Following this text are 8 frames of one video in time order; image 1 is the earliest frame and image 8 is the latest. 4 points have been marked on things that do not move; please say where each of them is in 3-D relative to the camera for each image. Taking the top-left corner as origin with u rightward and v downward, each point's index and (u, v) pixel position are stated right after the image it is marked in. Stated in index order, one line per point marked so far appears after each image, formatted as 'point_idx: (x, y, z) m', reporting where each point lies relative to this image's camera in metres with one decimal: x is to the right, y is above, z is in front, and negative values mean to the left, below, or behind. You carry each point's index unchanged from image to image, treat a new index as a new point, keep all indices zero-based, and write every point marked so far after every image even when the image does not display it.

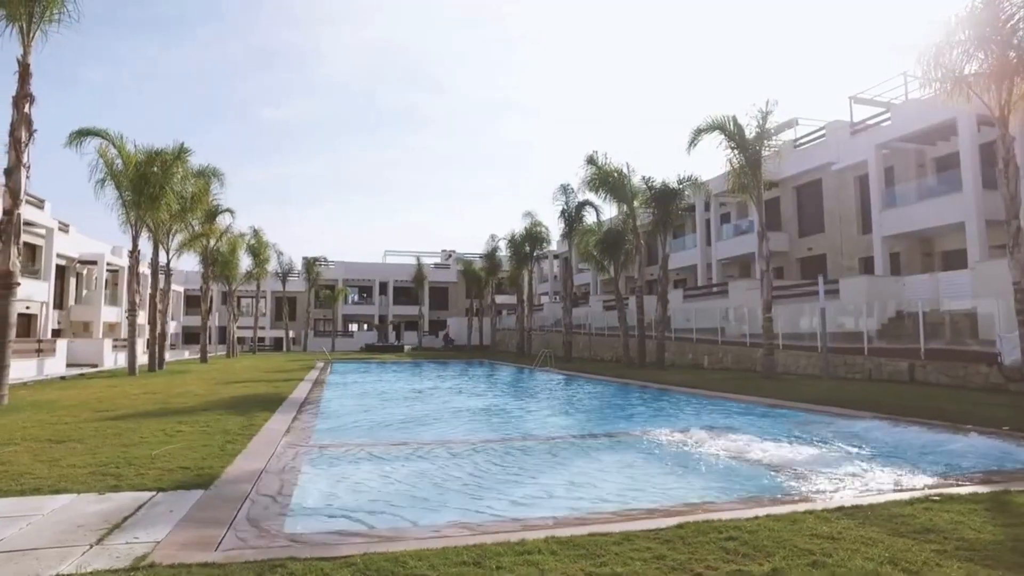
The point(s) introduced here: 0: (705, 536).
0: (+1.3, -1.6, +4.2) m
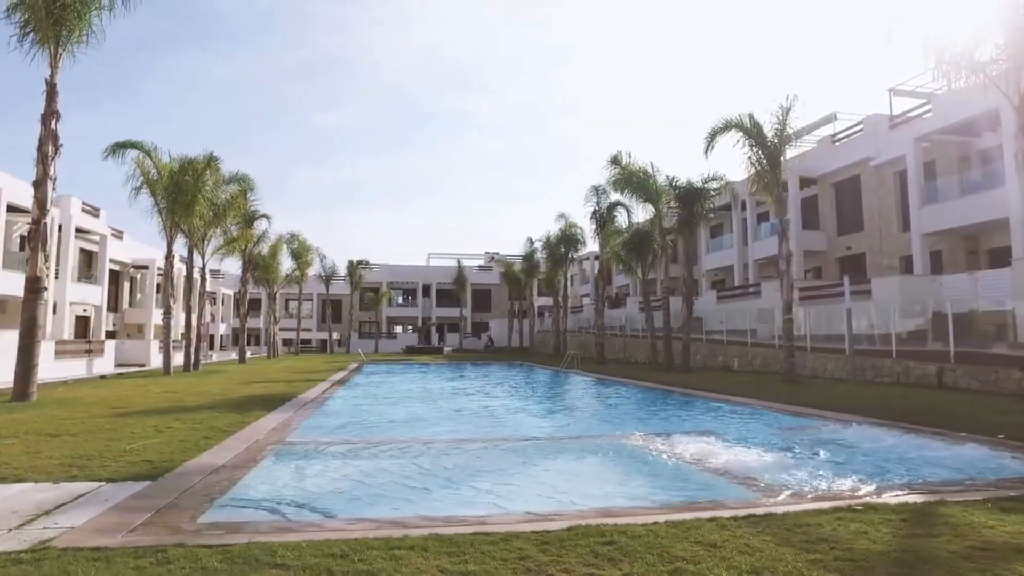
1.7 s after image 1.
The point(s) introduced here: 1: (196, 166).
0: (+0.5, -1.6, +4.3) m
1: (-9.7, +3.7, +20.0) m
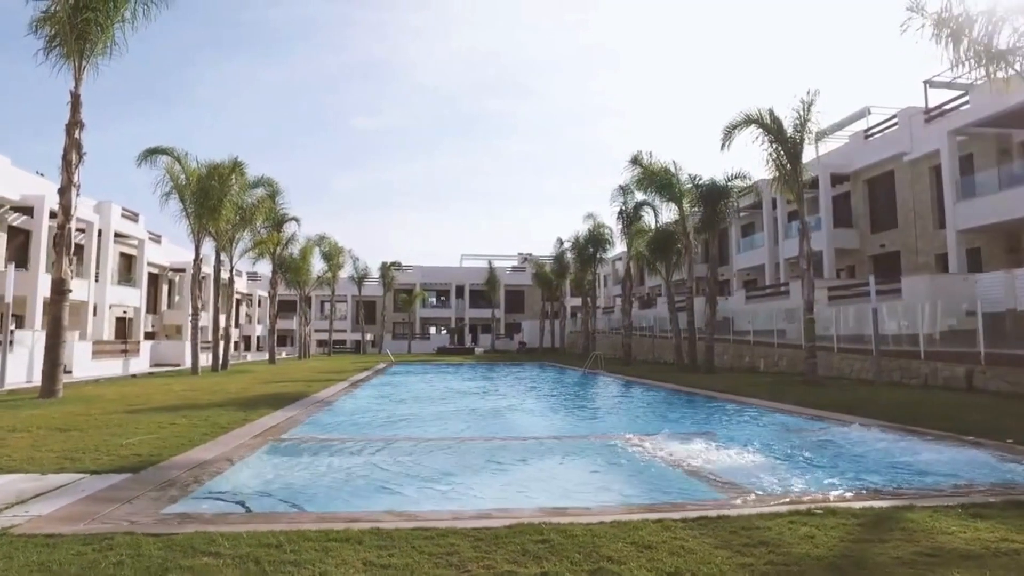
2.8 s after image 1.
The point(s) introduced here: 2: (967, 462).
0: (+0.1, -1.6, +4.3) m
1: (-9.1, +3.7, +20.6) m
2: (+5.0, -2.0, +7.4) m
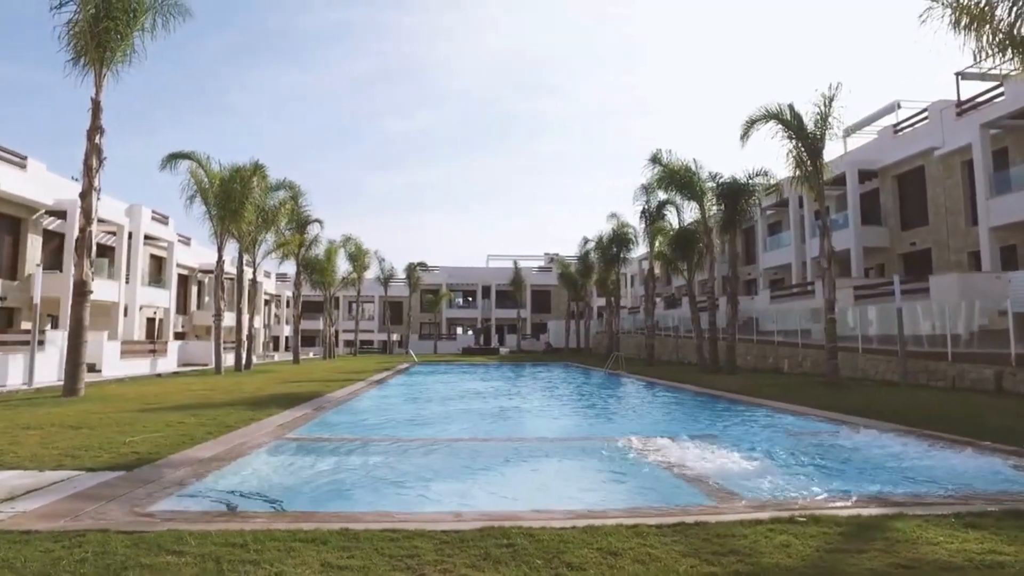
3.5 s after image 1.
0: (-0.2, -1.6, +4.3) m
1: (-8.6, +3.7, +20.9) m
2: (+5.0, -1.9, +7.1) m
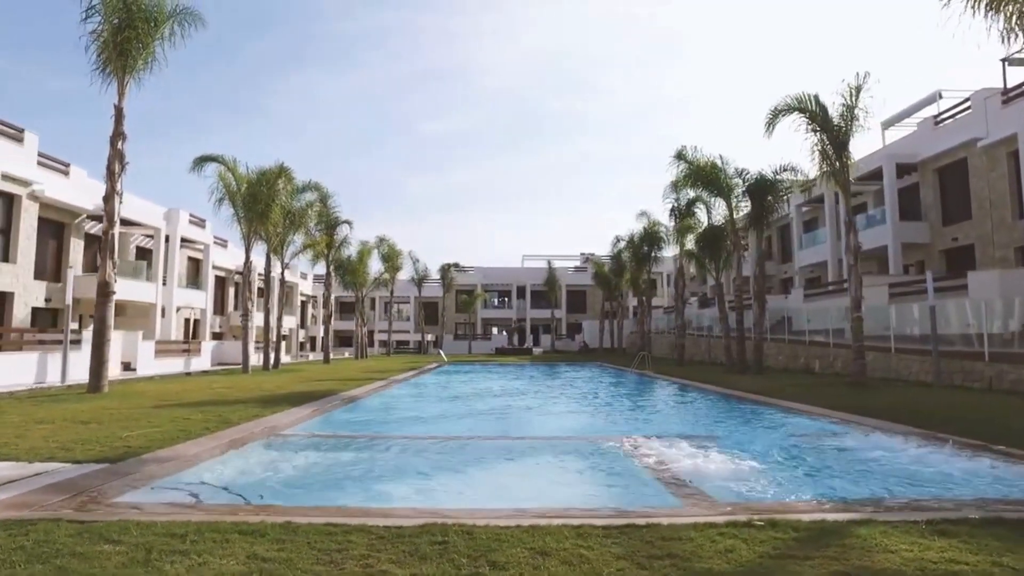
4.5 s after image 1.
0: (-0.6, -1.6, +4.2) m
1: (-7.9, +3.6, +21.4) m
2: (+4.7, -1.9, +6.7) m
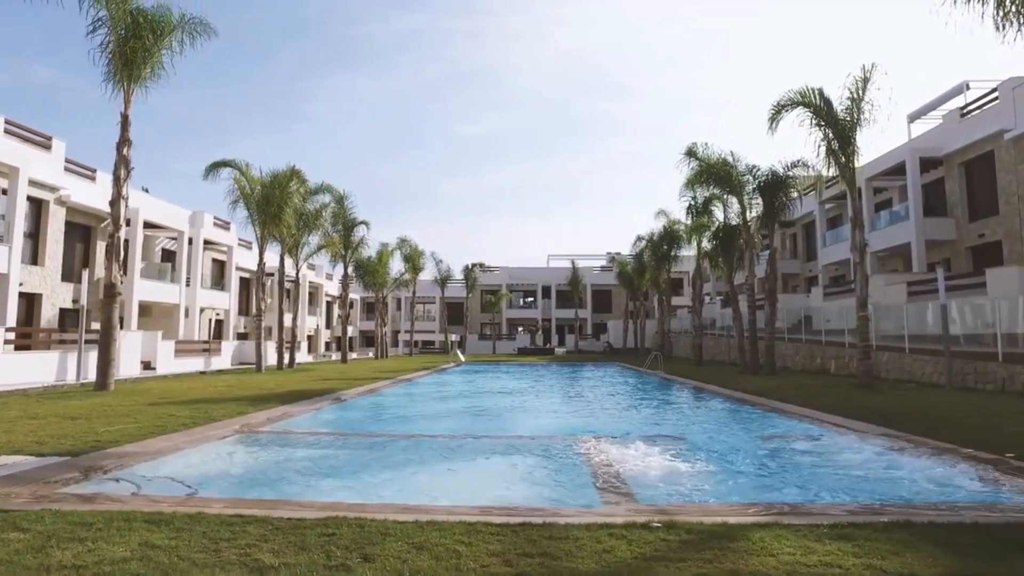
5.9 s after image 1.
0: (-1.3, -1.6, +4.3) m
1: (-7.7, +3.6, +21.9) m
2: (+4.1, -1.9, +6.5) m
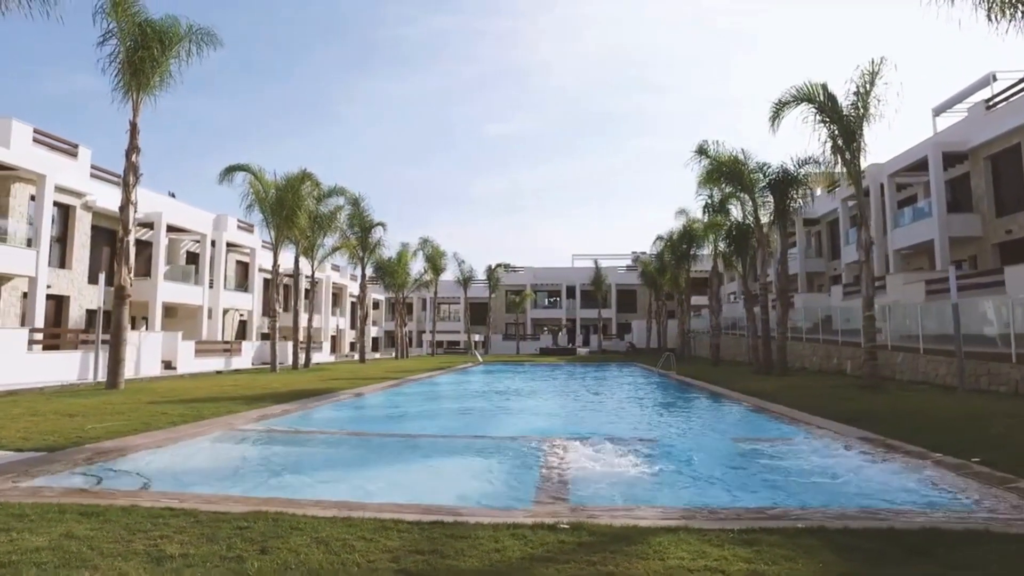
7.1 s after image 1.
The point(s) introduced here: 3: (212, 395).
0: (-1.9, -1.6, +4.4) m
1: (-7.4, +3.6, +22.3) m
2: (+3.6, -1.9, +6.3) m
3: (-6.2, -2.2, +13.5) m
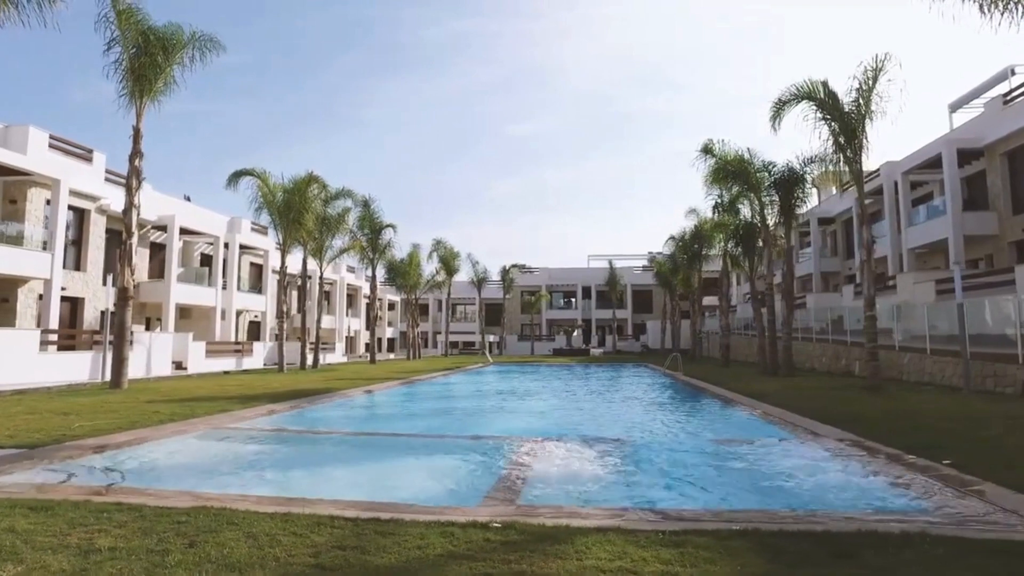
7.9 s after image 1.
0: (-2.4, -1.6, +4.5) m
1: (-7.3, +3.5, +22.6) m
2: (+3.2, -1.8, +6.2) m
3: (-6.3, -2.2, +13.7) m
